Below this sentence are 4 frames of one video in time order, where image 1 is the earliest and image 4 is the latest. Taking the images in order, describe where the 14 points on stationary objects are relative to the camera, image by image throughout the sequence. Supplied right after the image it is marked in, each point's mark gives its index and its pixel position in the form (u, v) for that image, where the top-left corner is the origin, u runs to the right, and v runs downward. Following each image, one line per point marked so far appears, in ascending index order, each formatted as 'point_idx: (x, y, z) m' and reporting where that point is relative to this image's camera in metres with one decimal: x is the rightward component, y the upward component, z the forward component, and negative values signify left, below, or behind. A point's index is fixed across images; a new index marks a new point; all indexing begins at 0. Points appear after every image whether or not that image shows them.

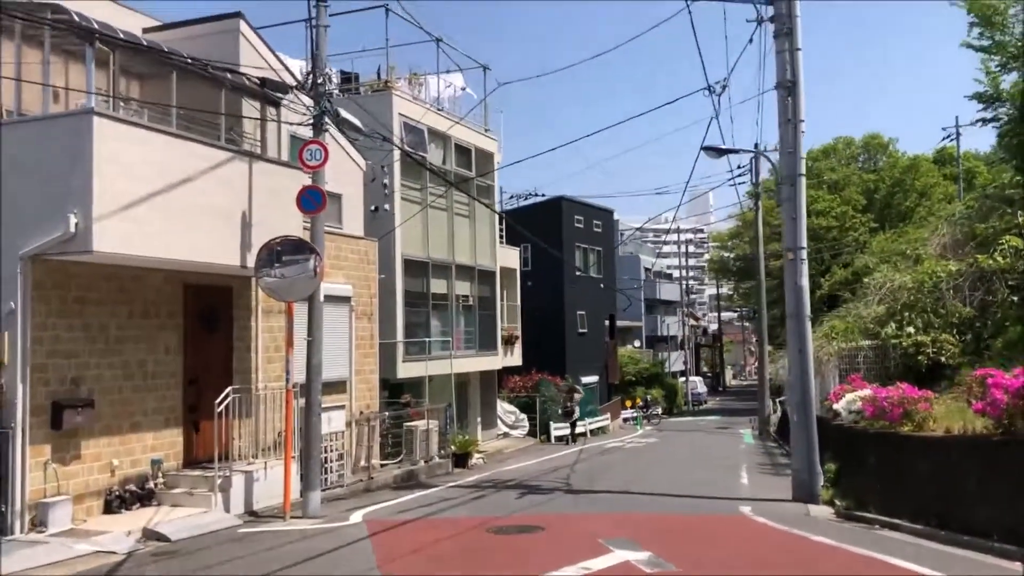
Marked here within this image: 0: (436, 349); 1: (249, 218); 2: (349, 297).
0: (-1.5, -1.2, +19.3) m
1: (-3.3, +0.9, +12.3) m
2: (-2.6, -0.1, +15.6) m
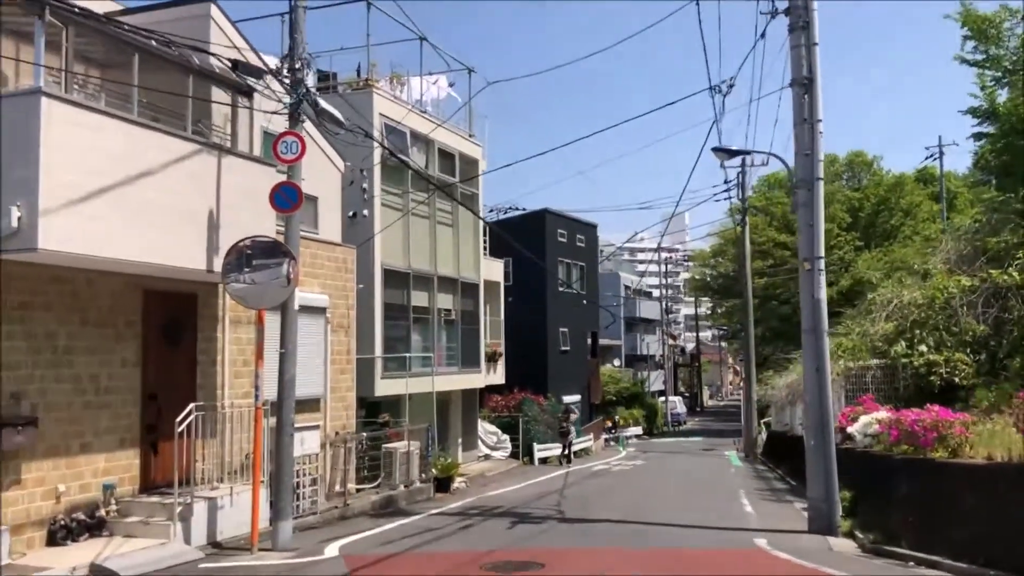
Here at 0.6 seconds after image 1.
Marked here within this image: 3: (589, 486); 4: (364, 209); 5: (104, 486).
0: (-1.8, -1.5, +18.2) m
1: (-3.4, +0.8, +11.2) m
2: (-2.8, -0.3, +14.5) m
3: (+1.4, -3.7, +18.2) m
4: (-2.6, +1.4, +16.9) m
5: (-4.4, -2.1, +10.6) m
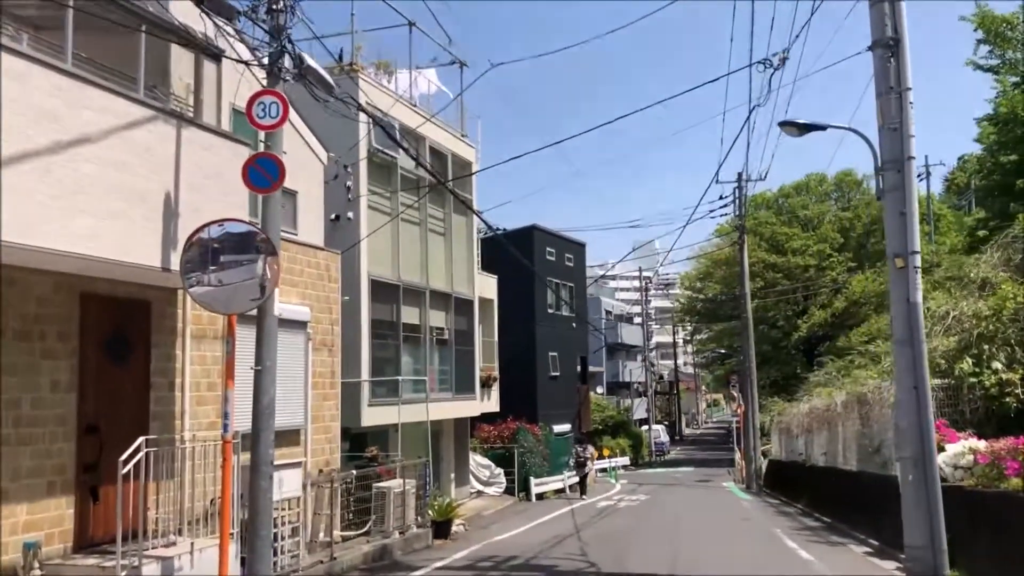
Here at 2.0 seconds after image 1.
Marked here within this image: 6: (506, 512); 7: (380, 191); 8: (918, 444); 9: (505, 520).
0: (-1.7, -1.7, +15.9) m
1: (-3.1, +0.8, +8.9) m
2: (-2.6, -0.4, +12.2) m
3: (+1.5, -3.9, +16.0) m
4: (-2.5, +1.2, +14.7) m
5: (-4.1, -2.2, +8.2) m
6: (-0.1, -4.3, +18.9) m
7: (-2.1, +1.6, +15.5) m
8: (+3.9, -1.5, +9.3) m
9: (-0.1, -4.1, +17.3) m
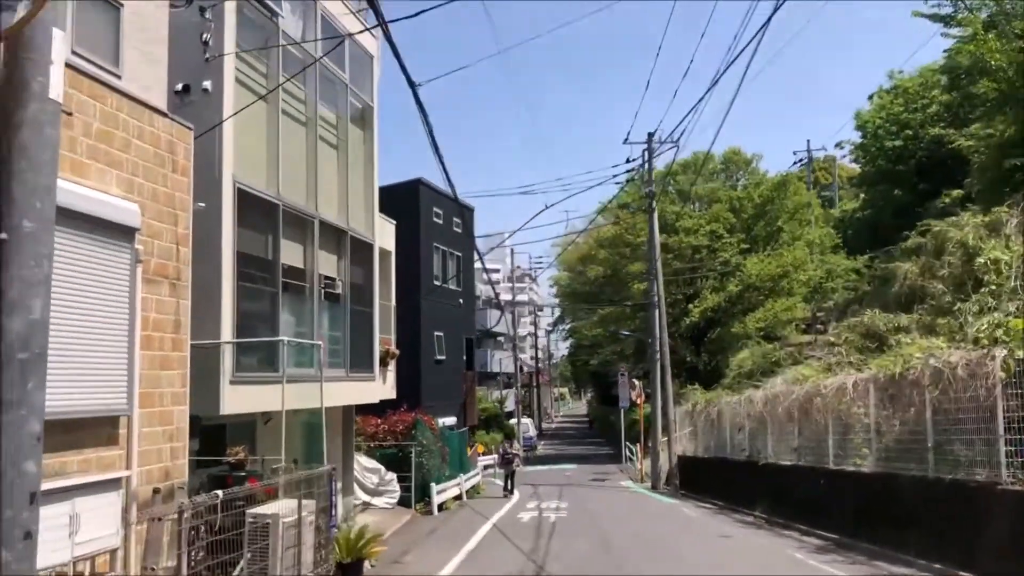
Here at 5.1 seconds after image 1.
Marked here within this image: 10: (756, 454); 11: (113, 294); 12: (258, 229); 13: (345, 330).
0: (-2.5, -0.8, +10.8) m
1: (-2.6, +1.6, +3.6) m
2: (-2.7, +0.4, +7.0) m
3: (+0.6, -3.1, +11.4) m
4: (-3.0, +2.0, +9.5) m
5: (-3.6, -1.3, +2.8) m
6: (-1.4, -3.5, +13.9) m
7: (-2.7, +2.4, +10.2) m
8: (+4.1, -0.8, +5.1) m
9: (-1.2, -3.3, +12.4) m
10: (+5.0, -3.3, +19.7) m
11: (-2.8, 0.0, +6.7) m
12: (-2.7, +0.6, +10.3) m
13: (-2.2, -0.5, +12.7) m
